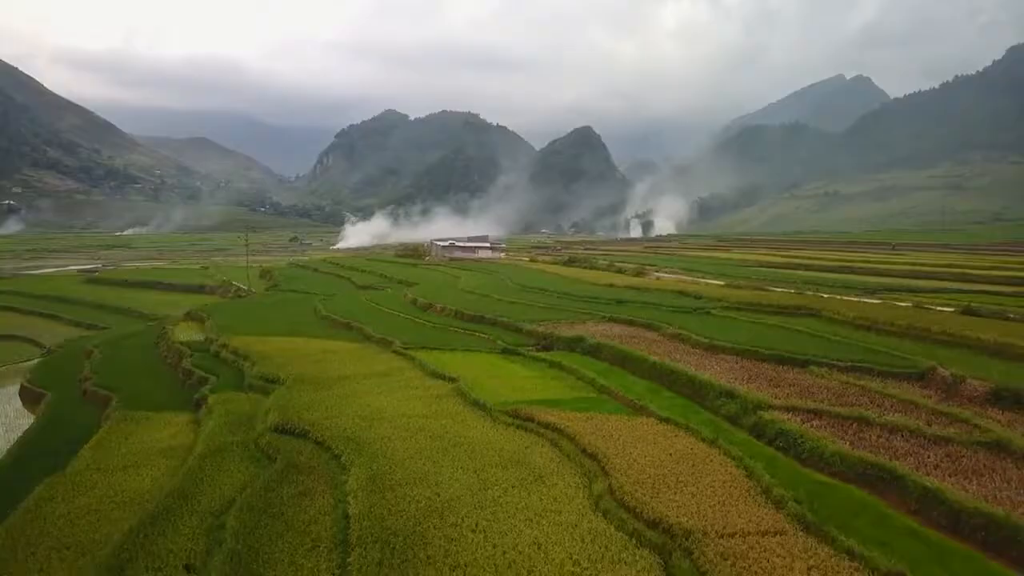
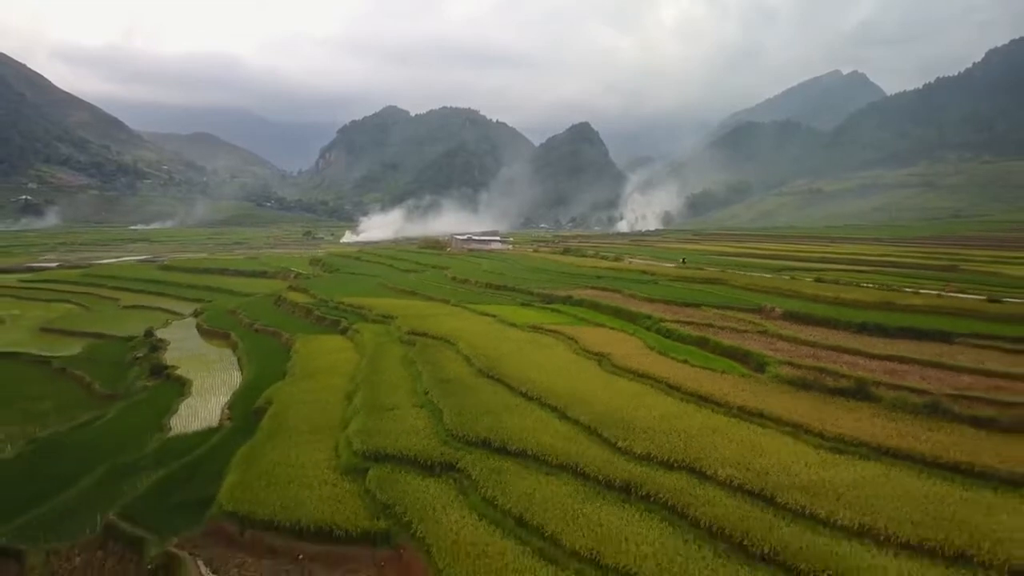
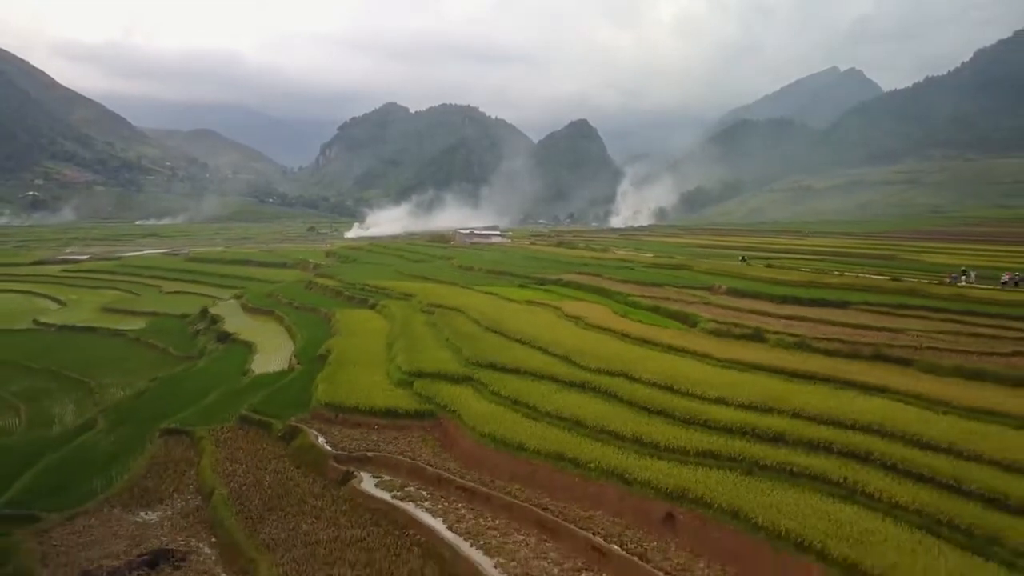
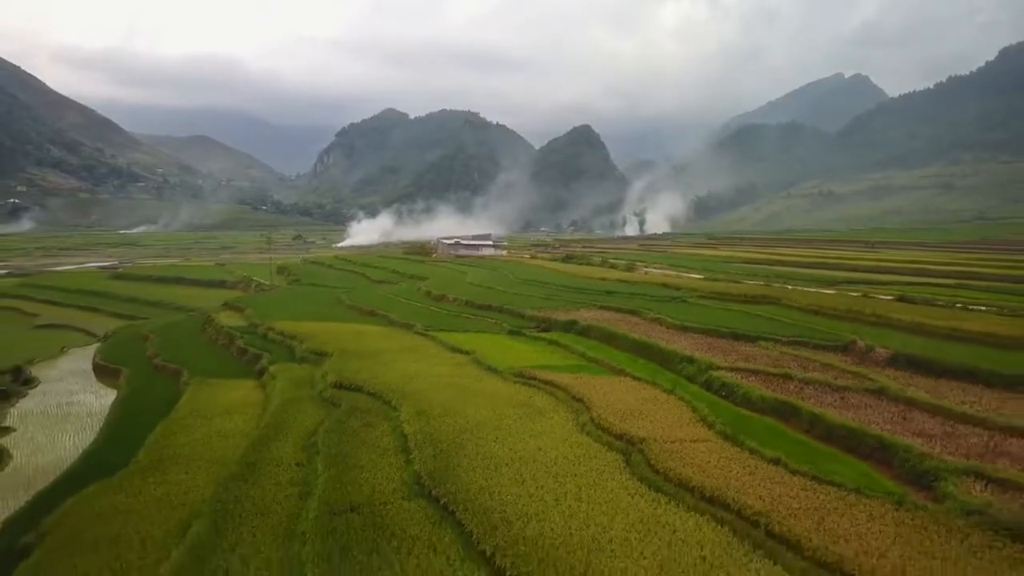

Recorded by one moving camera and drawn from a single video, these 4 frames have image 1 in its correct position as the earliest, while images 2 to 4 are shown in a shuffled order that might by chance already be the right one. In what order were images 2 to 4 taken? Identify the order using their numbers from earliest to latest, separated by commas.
4, 2, 3
